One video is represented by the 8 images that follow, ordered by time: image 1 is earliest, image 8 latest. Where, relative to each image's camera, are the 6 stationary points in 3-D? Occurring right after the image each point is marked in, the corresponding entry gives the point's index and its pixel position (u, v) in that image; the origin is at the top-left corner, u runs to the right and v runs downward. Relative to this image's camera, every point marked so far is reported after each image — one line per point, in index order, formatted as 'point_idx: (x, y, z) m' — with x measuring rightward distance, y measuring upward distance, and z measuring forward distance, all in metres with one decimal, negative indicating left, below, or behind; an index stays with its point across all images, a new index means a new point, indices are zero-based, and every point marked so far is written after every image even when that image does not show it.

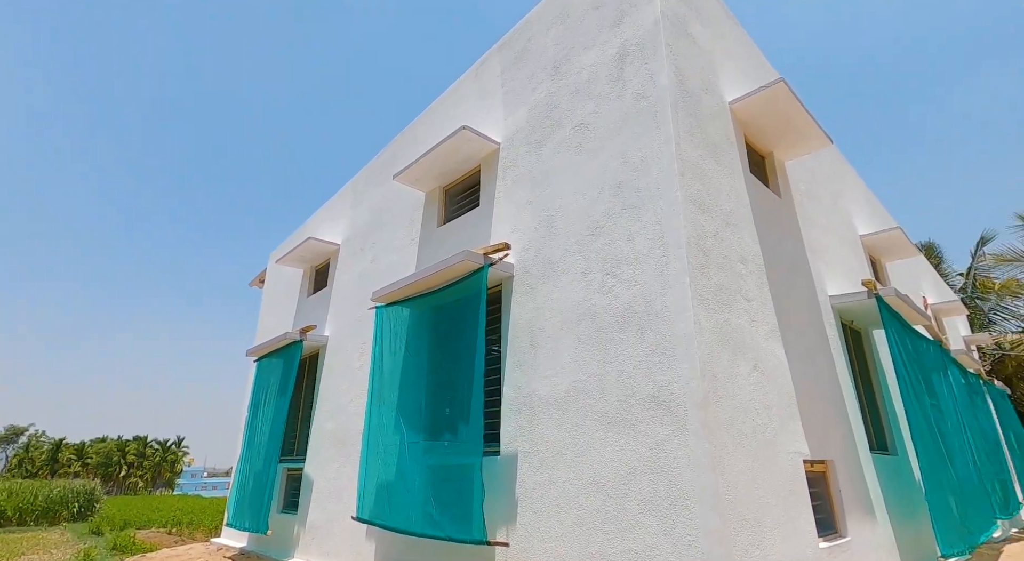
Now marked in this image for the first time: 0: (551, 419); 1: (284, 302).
0: (+0.3, -1.2, +4.8) m
1: (-4.7, -0.4, +11.6) m
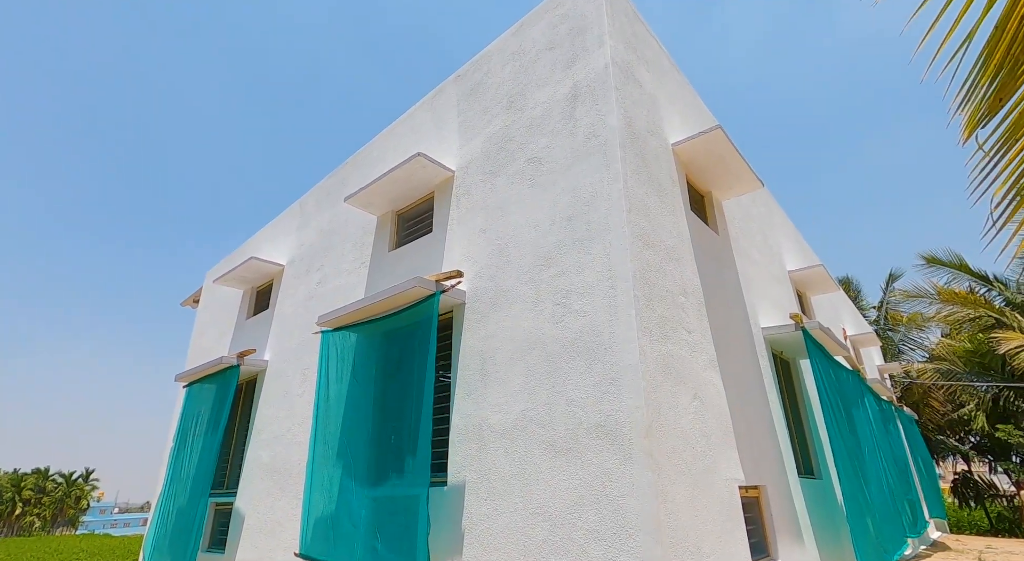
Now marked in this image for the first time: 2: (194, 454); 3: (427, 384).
0: (-0.1, -1.4, +4.9) m
1: (-5.7, -0.8, +11.1) m
2: (-5.1, -2.8, +9.1) m
3: (-0.8, -1.0, +5.4) m
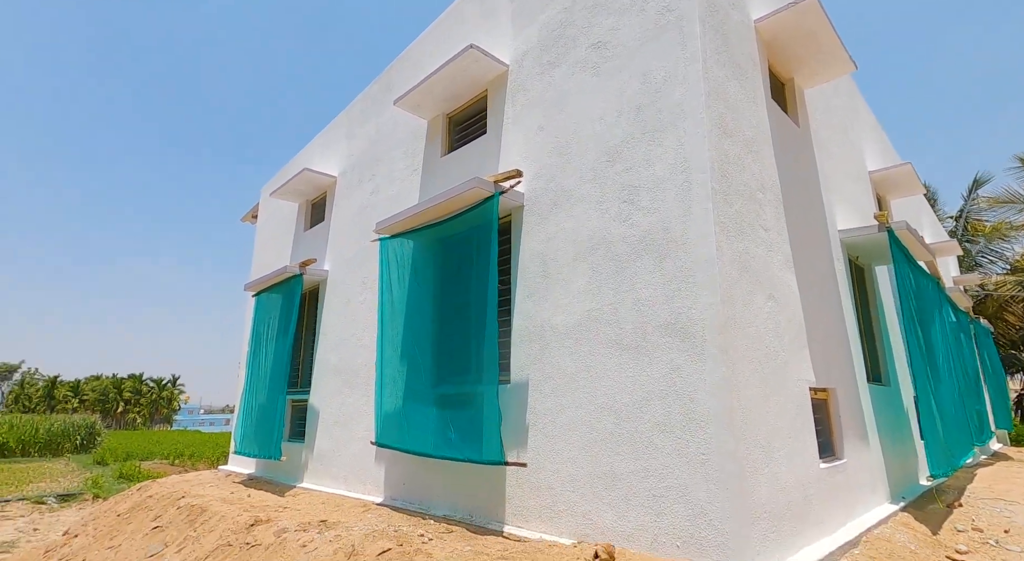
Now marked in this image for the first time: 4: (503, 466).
0: (+0.4, -0.6, +4.9) m
1: (-4.6, +0.9, +11.4) m
2: (-4.1, -1.3, +9.7) m
3: (-0.2, -0.1, +5.4) m
4: (0.0, -1.6, +5.1) m
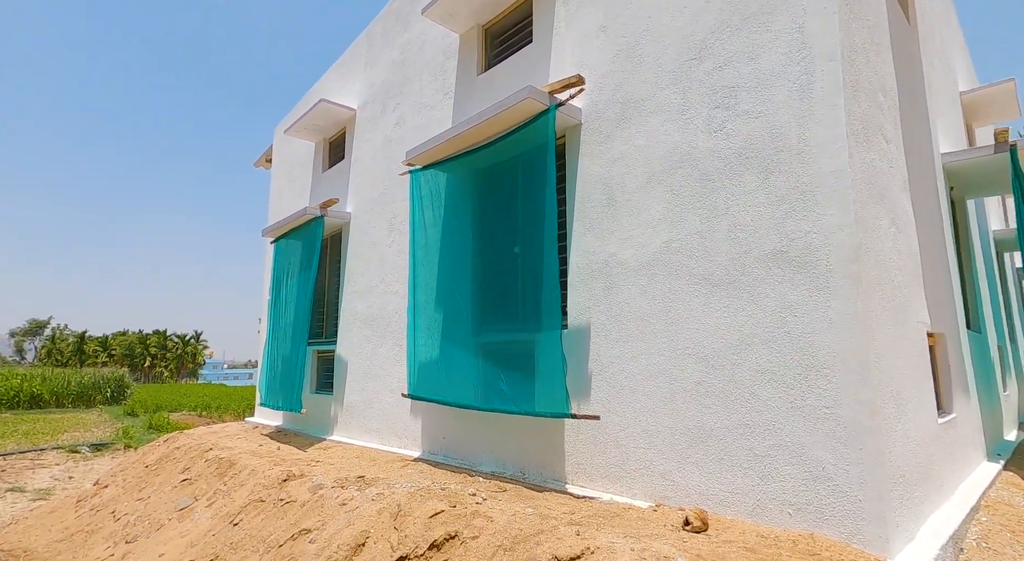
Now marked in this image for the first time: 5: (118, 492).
0: (+0.9, 0.0, +4.2) m
1: (-4.0, +1.9, +10.7) m
2: (-3.5, -0.4, +9.2) m
3: (+0.3, +0.5, +4.7) m
4: (+0.4, -1.1, +4.5) m
5: (-5.5, -2.9, +7.9) m
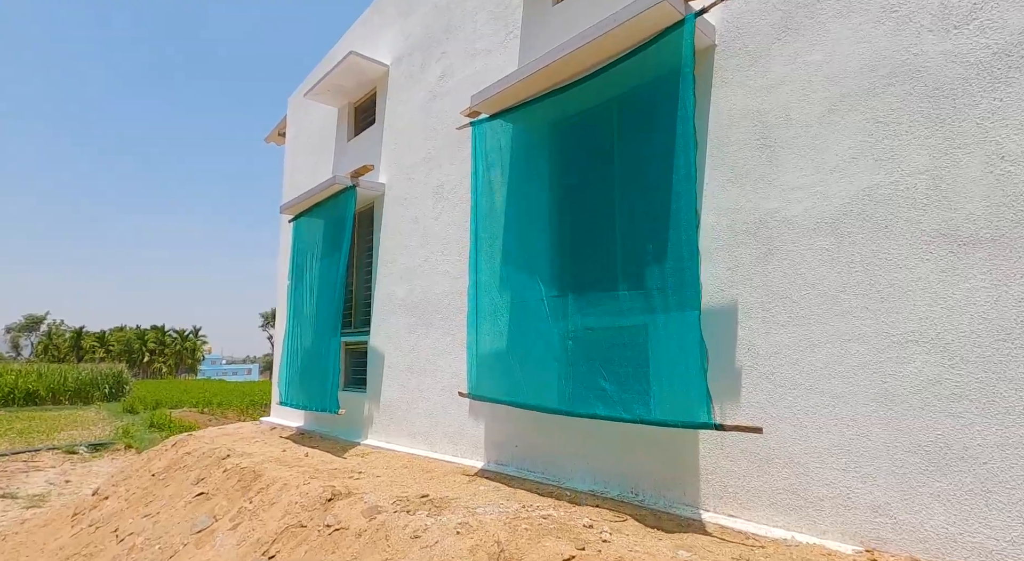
0: (+1.7, +0.2, +3.2) m
1: (-3.3, +2.2, +9.6) m
2: (-2.8, -0.1, +8.2) m
3: (+1.1, +0.7, +3.7) m
4: (+1.2, -0.9, +3.5) m
5: (-4.7, -2.7, +6.9) m
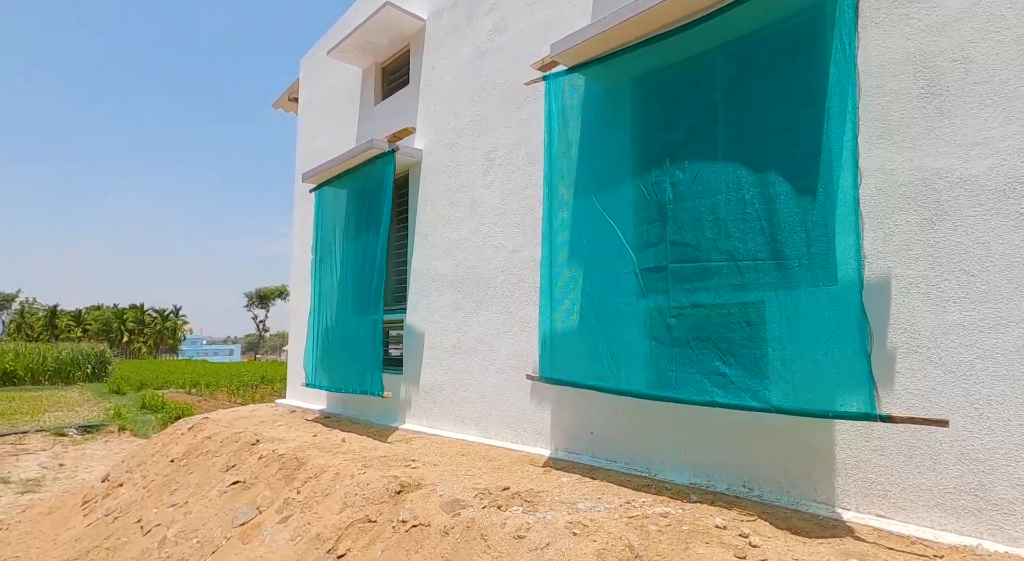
0: (+2.3, +0.3, +2.7) m
1: (-2.8, +2.6, +9.0) m
2: (-2.2, +0.2, +7.6) m
3: (+1.7, +0.9, +3.2) m
4: (+1.9, -0.7, +3.1) m
5: (-4.2, -2.4, +6.4) m
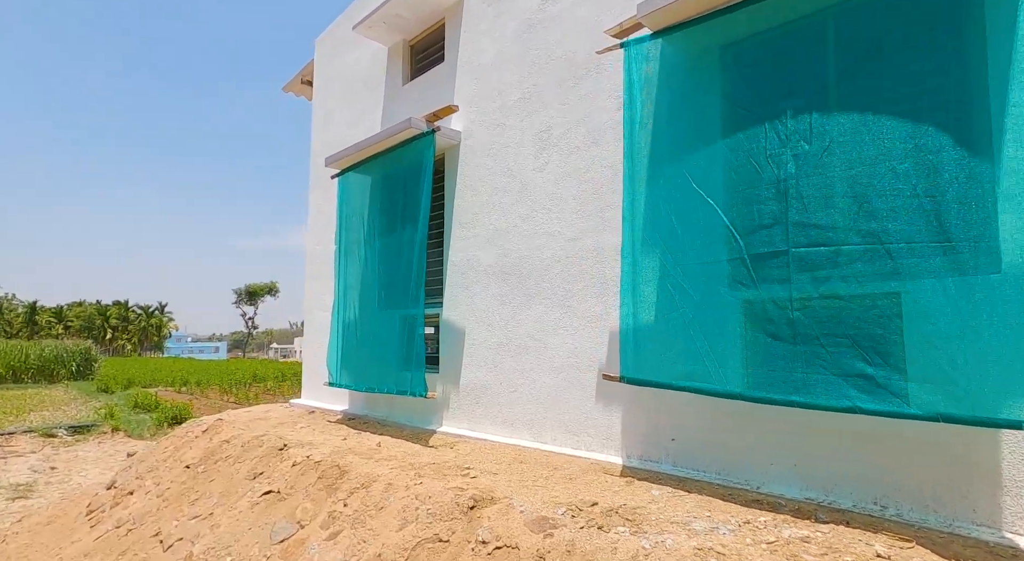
0: (+2.9, +0.4, +2.3) m
1: (-2.3, +2.7, +8.5) m
2: (-1.7, +0.3, +7.1) m
3: (+2.3, +1.0, +2.8) m
4: (+2.5, -0.7, +2.6) m
5: (-3.7, -2.3, +5.8) m
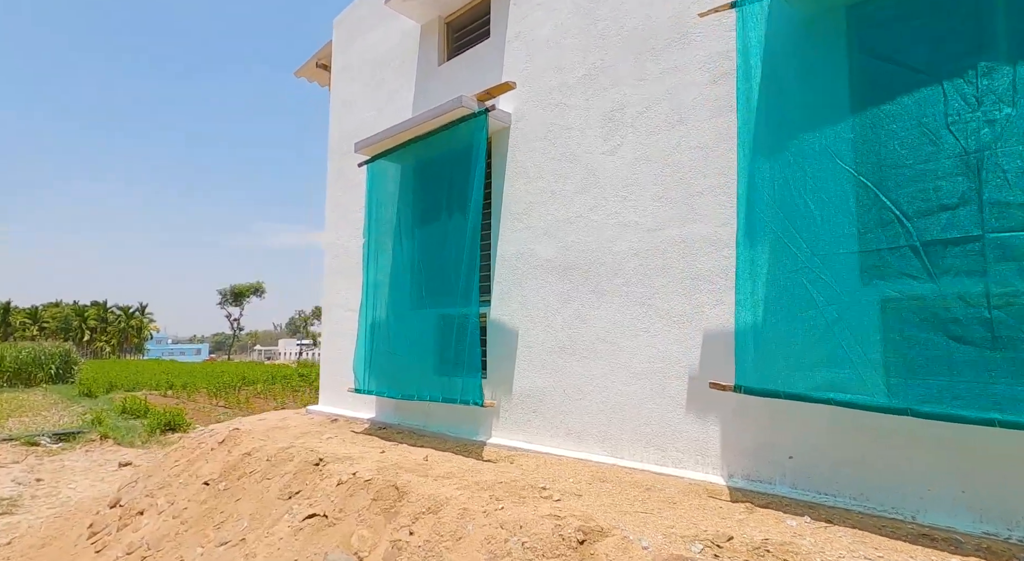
0: (+3.6, +0.4, +1.8) m
1: (-1.7, +2.7, +7.9) m
2: (-1.2, +0.3, +6.5) m
3: (+3.0, +1.0, +2.3) m
4: (+3.1, -0.6, +2.1) m
5: (-3.1, -2.2, +5.2) m
